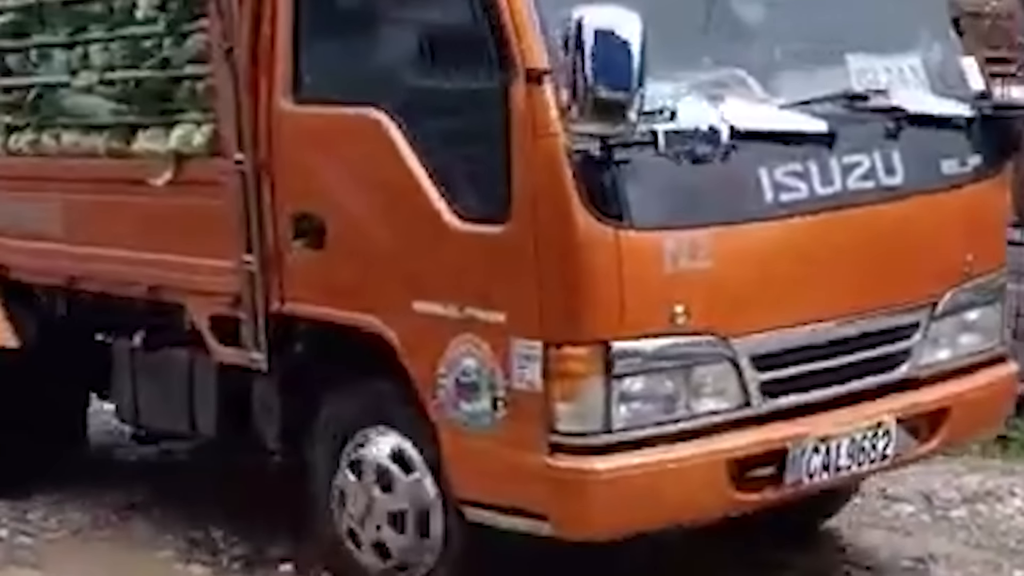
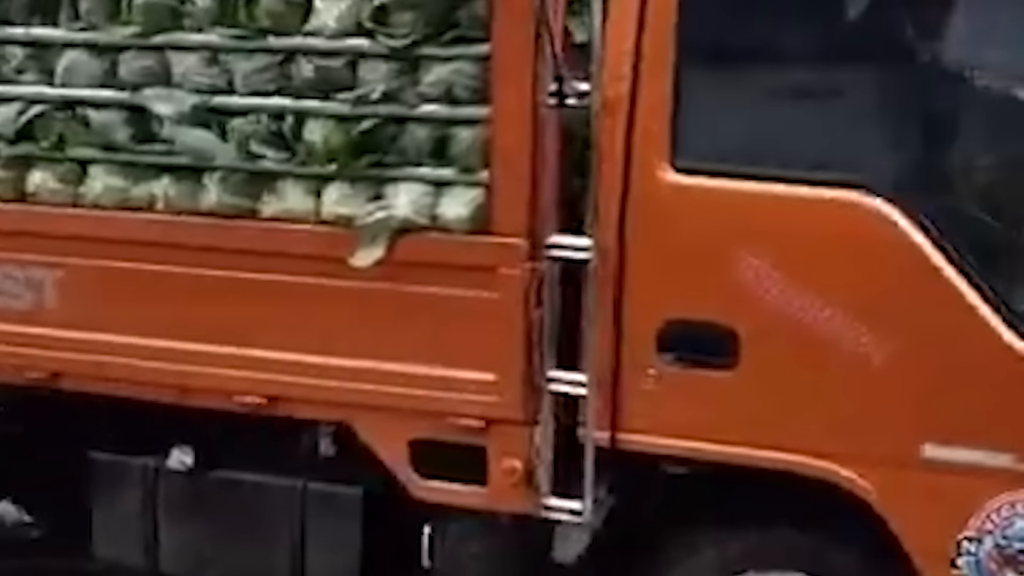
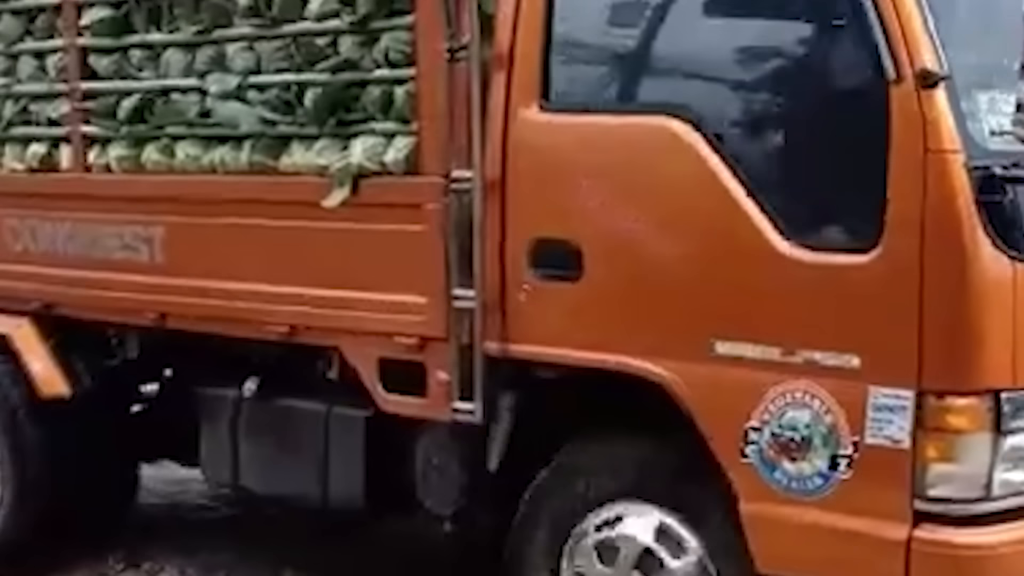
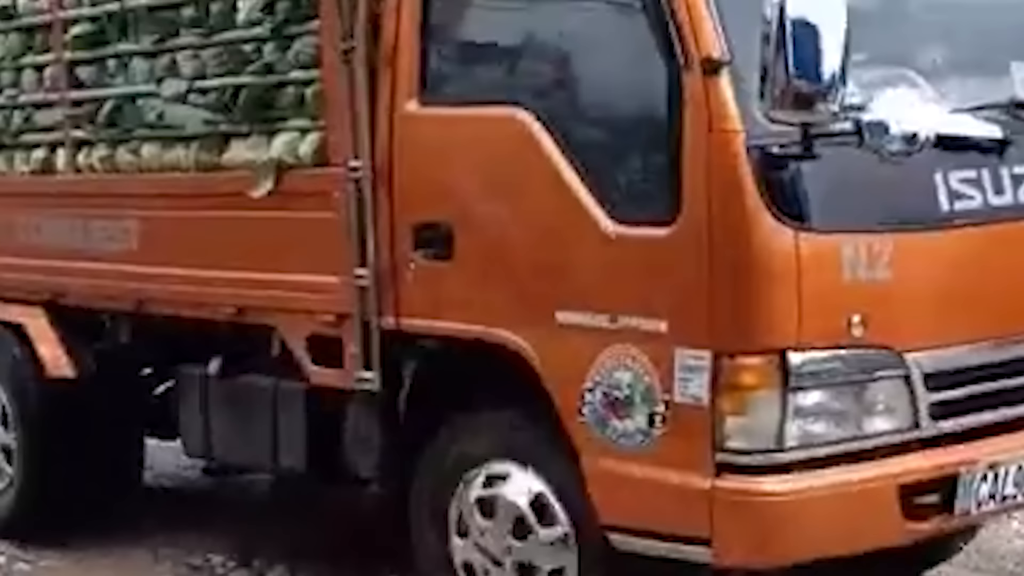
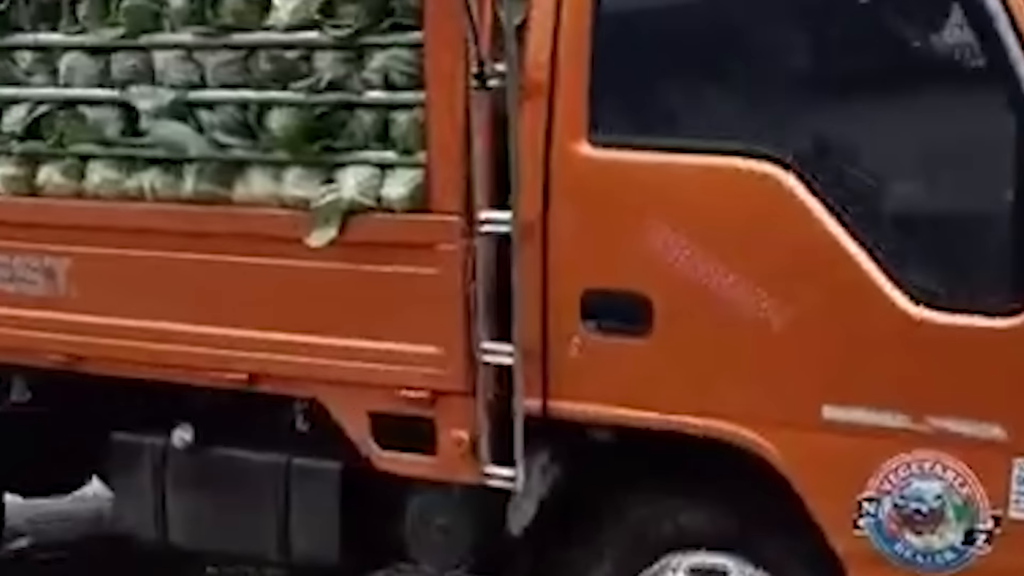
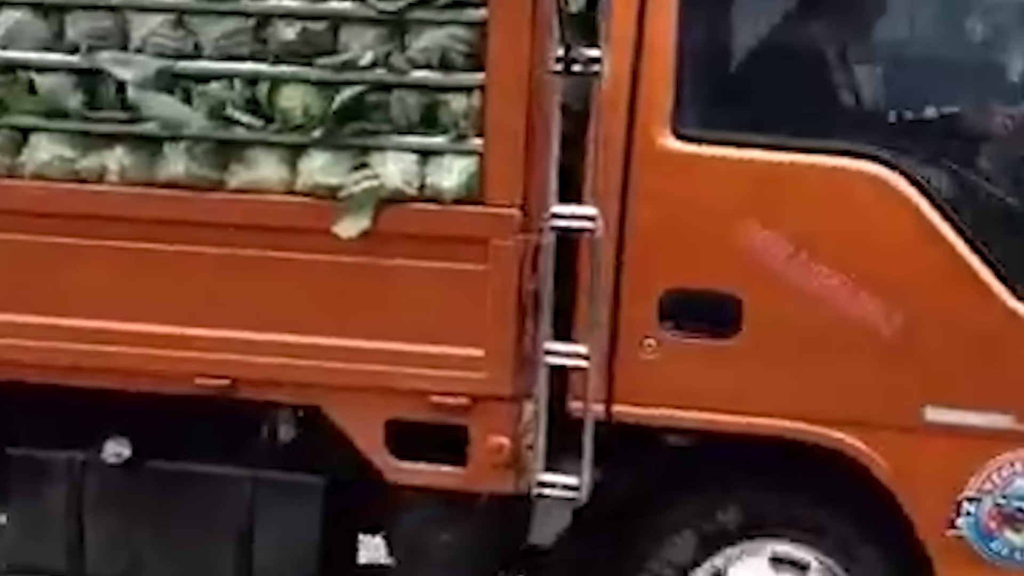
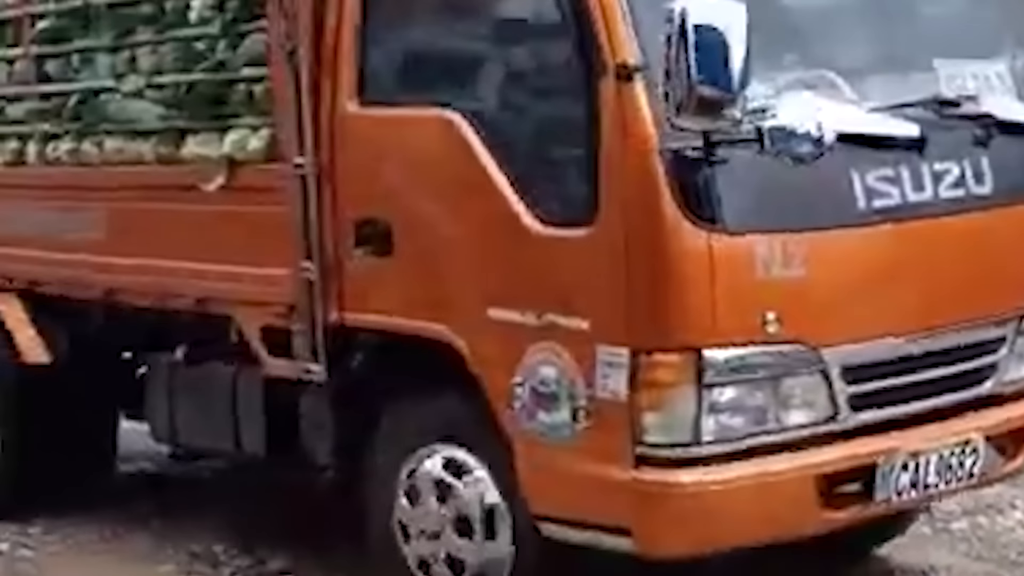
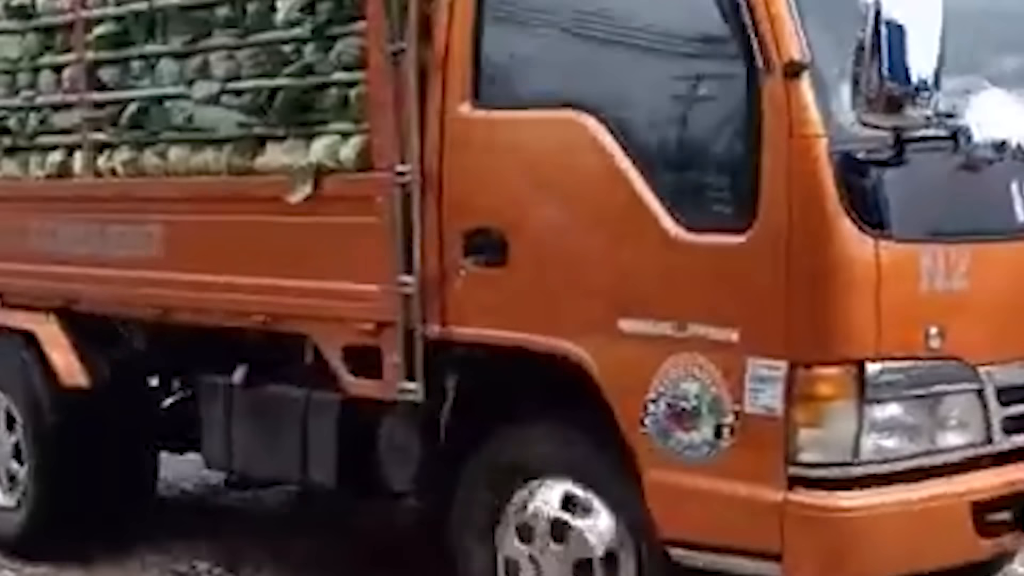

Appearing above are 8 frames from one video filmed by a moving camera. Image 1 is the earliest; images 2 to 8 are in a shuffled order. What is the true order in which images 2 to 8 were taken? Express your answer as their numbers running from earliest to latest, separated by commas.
7, 4, 8, 3, 5, 2, 6
